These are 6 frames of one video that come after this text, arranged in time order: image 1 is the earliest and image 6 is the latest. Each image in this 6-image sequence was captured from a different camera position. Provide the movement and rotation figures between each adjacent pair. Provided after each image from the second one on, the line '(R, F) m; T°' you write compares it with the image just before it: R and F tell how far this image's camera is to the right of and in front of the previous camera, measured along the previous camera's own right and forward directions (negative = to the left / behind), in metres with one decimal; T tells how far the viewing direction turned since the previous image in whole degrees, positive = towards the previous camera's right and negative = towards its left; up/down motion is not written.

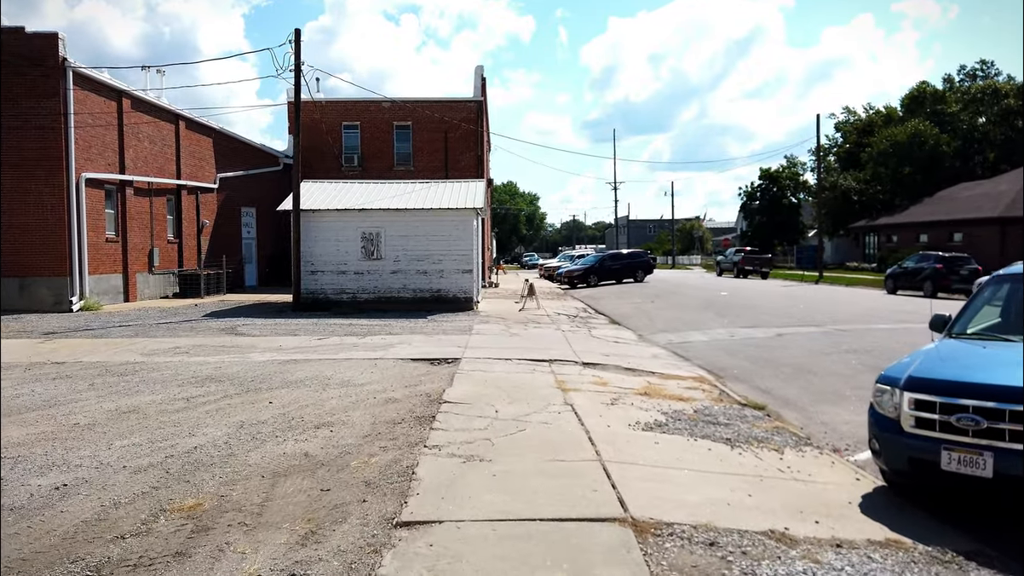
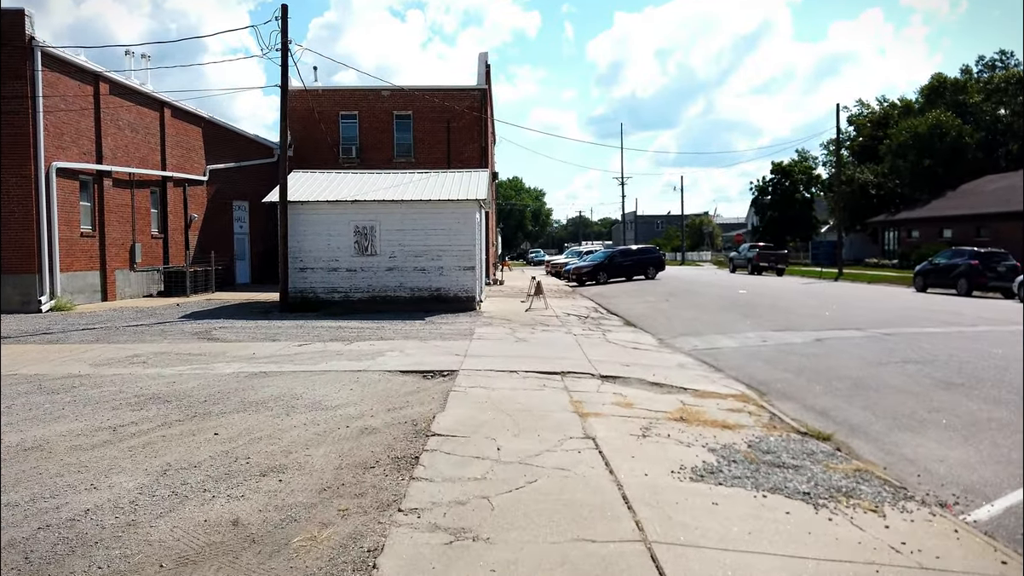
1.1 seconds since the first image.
(0.0, +1.7) m; 0°
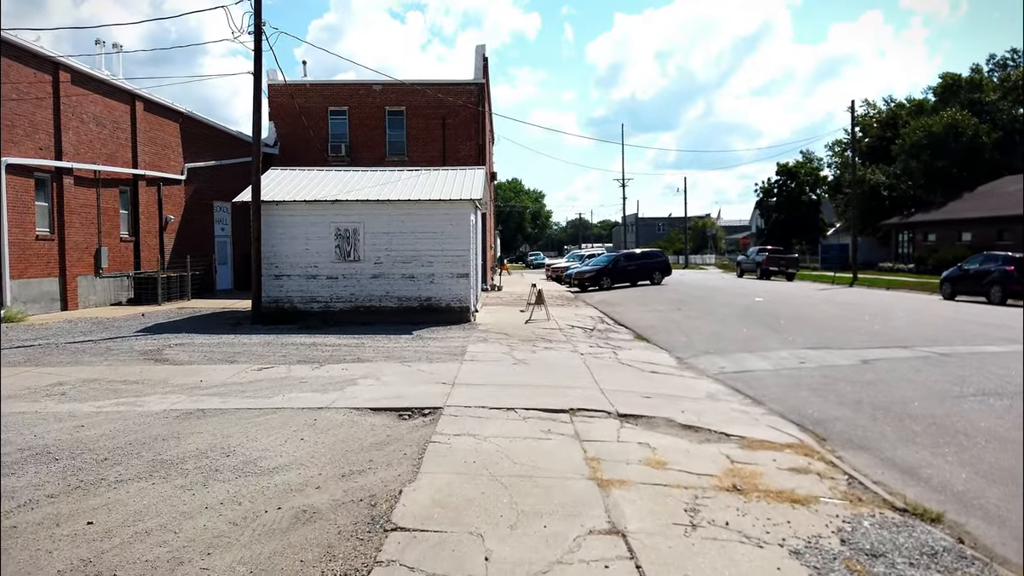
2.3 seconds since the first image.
(0.0, +1.9) m; 0°
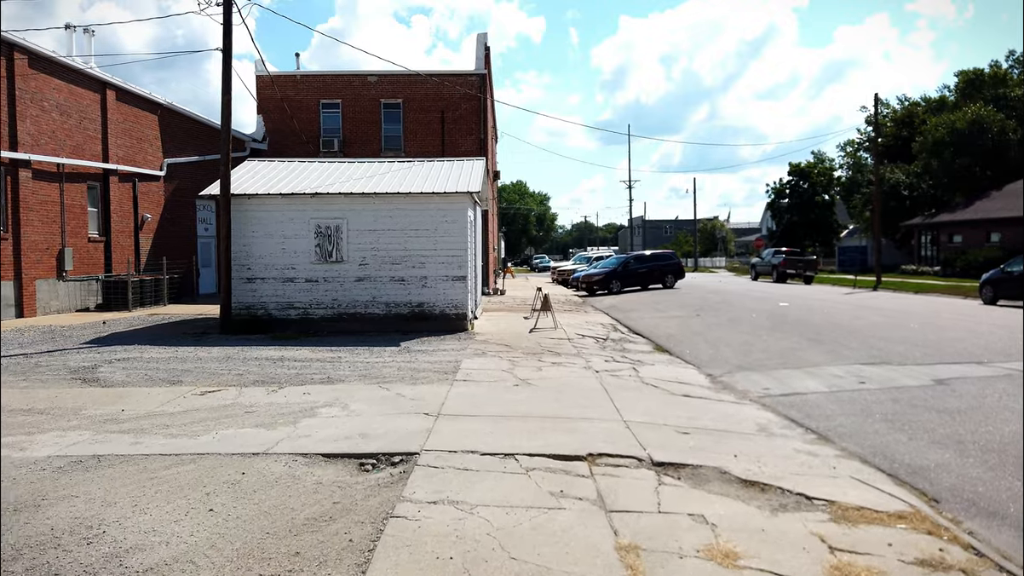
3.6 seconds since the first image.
(0.0, +2.0) m; 0°
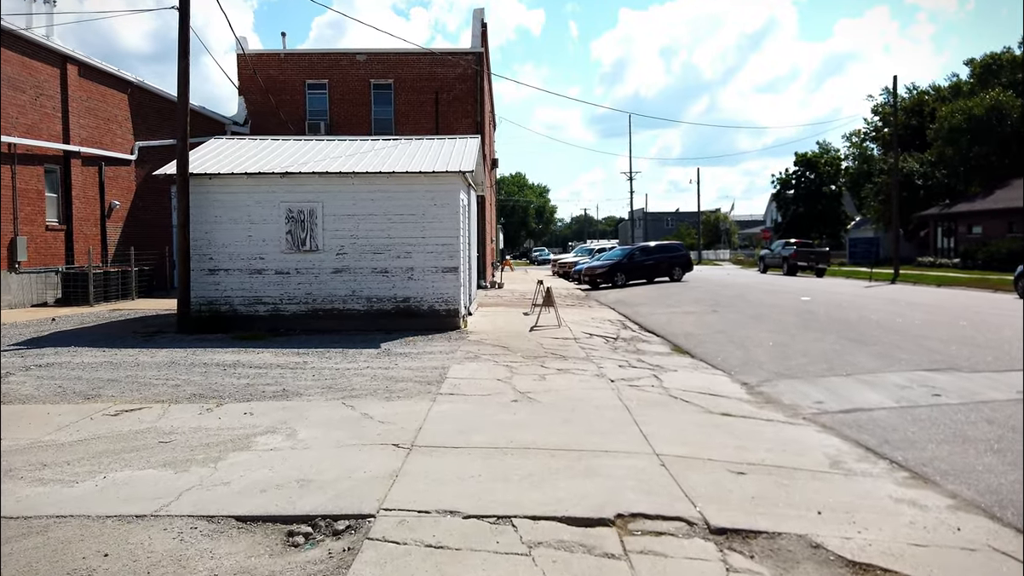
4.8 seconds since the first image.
(0.0, +1.9) m; 0°
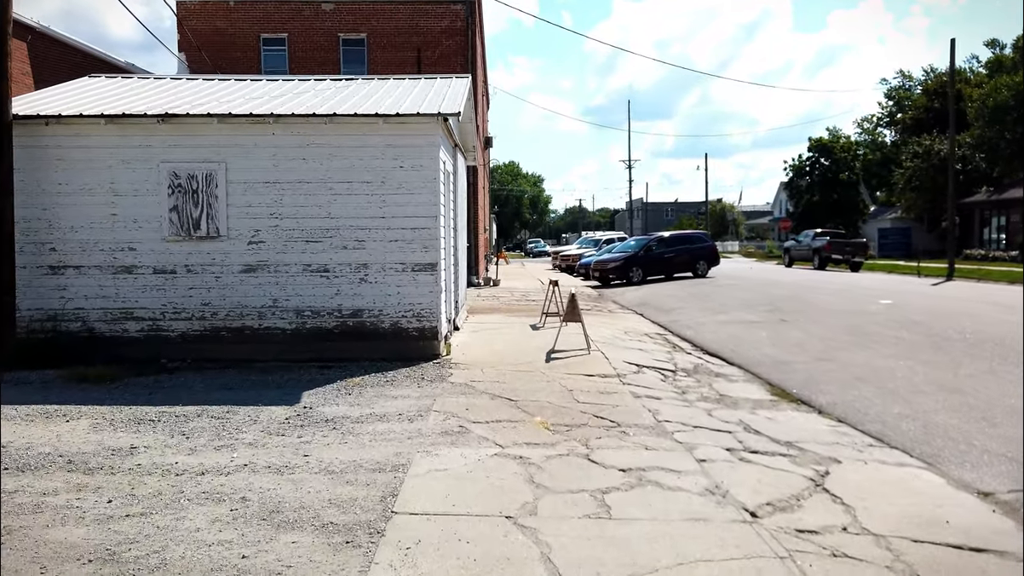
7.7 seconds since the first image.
(-0.2, +4.8) m; +1°
